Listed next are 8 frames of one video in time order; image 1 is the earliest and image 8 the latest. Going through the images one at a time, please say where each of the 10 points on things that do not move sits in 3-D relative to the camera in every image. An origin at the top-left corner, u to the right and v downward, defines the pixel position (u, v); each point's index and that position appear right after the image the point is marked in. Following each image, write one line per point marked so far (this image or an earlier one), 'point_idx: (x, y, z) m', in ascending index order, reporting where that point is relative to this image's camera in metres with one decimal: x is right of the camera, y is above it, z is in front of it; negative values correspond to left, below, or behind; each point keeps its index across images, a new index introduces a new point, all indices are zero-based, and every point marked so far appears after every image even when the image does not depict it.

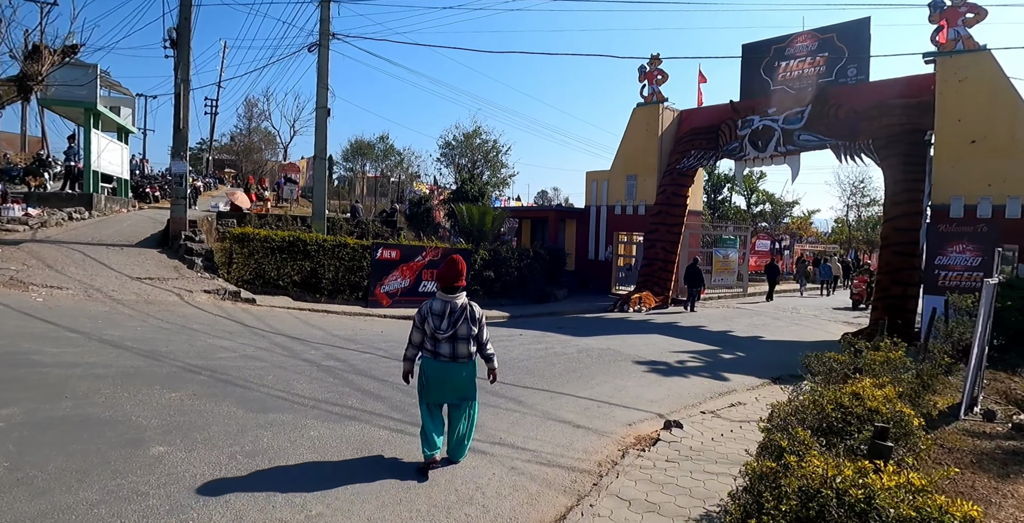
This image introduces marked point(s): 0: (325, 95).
0: (-6.1, +5.5, +17.0) m
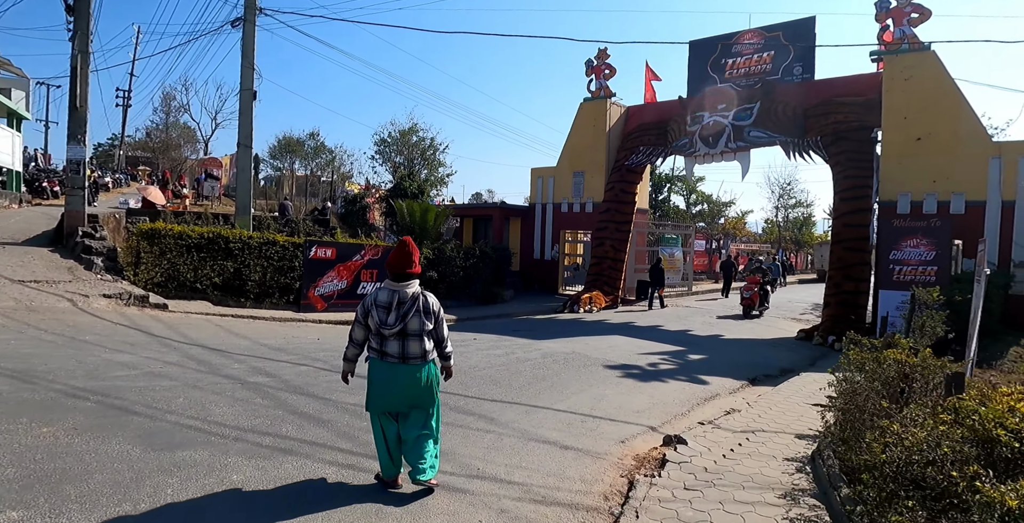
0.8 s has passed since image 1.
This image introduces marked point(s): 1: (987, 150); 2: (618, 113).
0: (-7.7, +5.5, +15.3) m
1: (+10.1, +2.4, +10.8) m
2: (+3.6, +5.3, +18.4) m
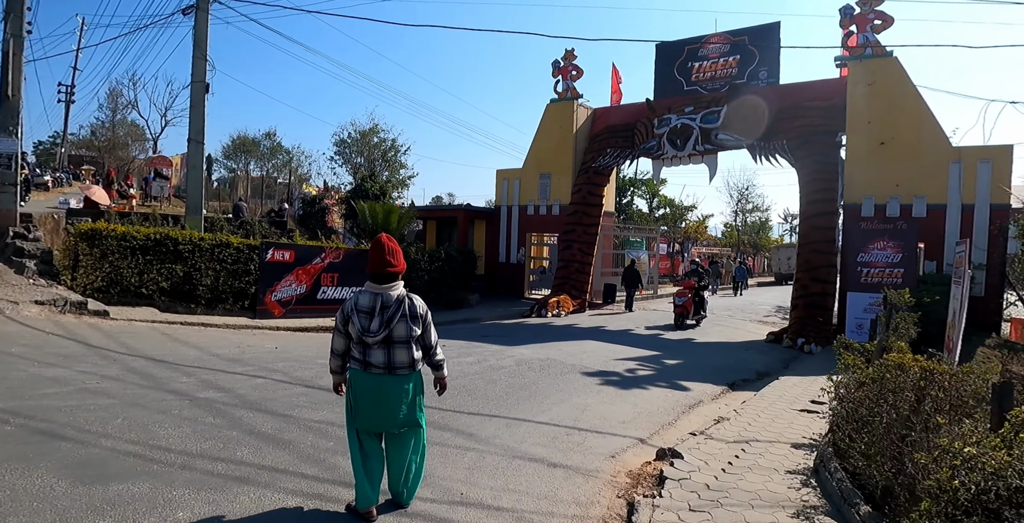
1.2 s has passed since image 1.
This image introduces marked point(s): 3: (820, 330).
0: (-8.6, +5.4, +14.4) m
1: (+9.5, +2.3, +11.1) m
2: (+2.5, +5.2, +18.3) m
3: (+6.8, -1.5, +11.4) m
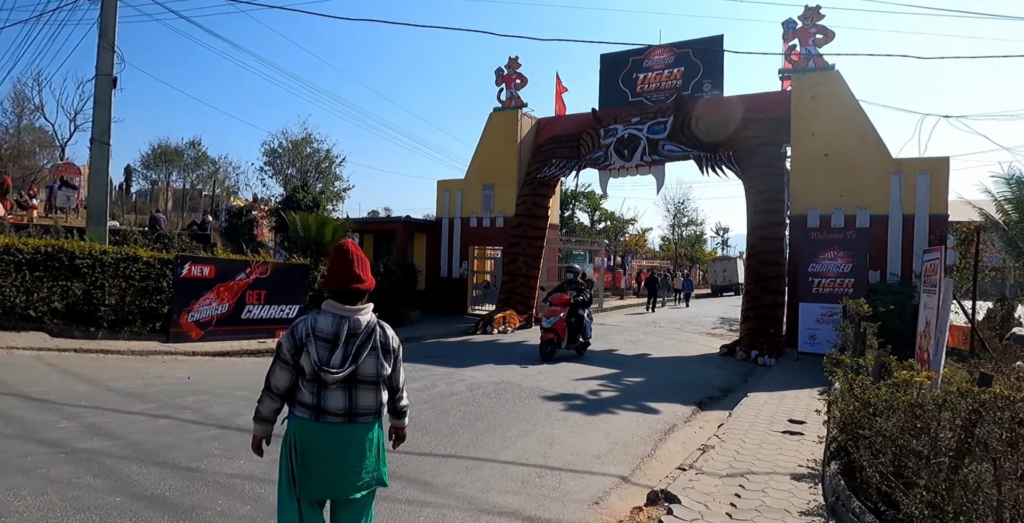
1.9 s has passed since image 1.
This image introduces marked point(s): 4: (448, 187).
0: (-9.9, +5.0, +12.7) m
1: (+8.4, +2.1, +11.5) m
2: (+0.6, +4.7, +17.9) m
3: (+5.7, -1.8, +11.4) m
4: (-2.4, +2.8, +19.4) m
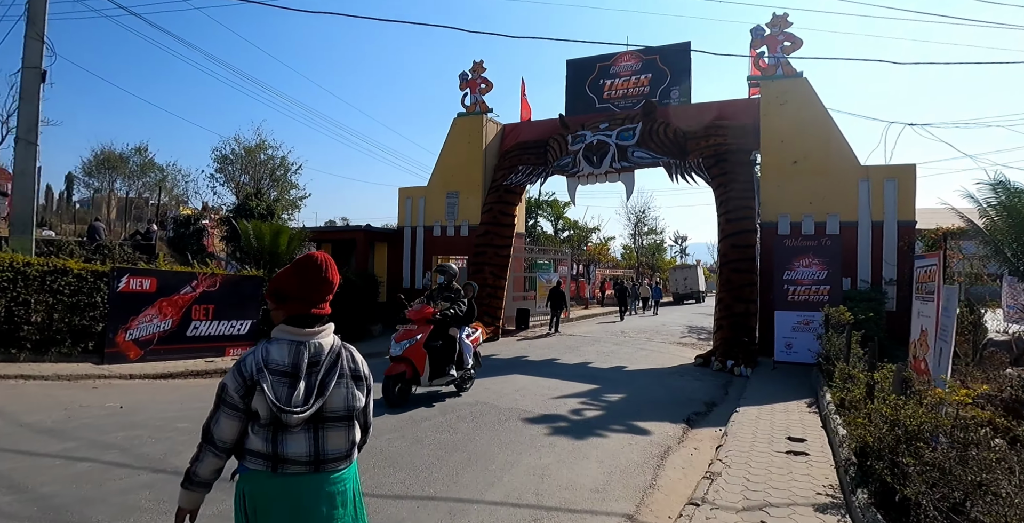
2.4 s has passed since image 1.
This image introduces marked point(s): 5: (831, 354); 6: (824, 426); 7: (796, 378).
0: (-10.7, +4.7, +11.4) m
1: (+7.7, +2.0, +11.6) m
2: (-0.6, +4.4, +17.4) m
3: (+5.0, -1.9, +11.2) m
4: (-3.7, +2.4, +18.6) m
5: (+4.6, -1.3, +7.5) m
6: (+3.6, -1.9, +6.0) m
7: (+5.0, -2.0, +9.0) m
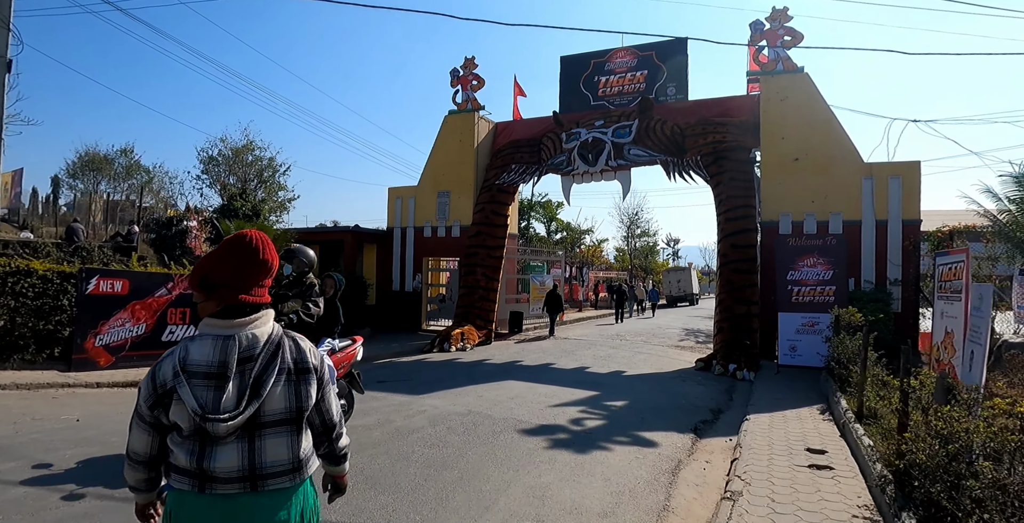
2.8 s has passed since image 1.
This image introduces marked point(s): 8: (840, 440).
0: (-10.8, +4.6, +10.8) m
1: (+7.5, +2.0, +11.3) m
2: (-0.8, +4.3, +16.9) m
3: (+4.9, -1.9, +10.8) m
4: (-3.9, +2.3, +18.1) m
5: (+4.6, -1.3, +7.1) m
6: (+3.6, -1.9, +5.6) m
7: (+4.9, -2.0, +8.6) m
8: (+3.4, -1.9, +5.4) m
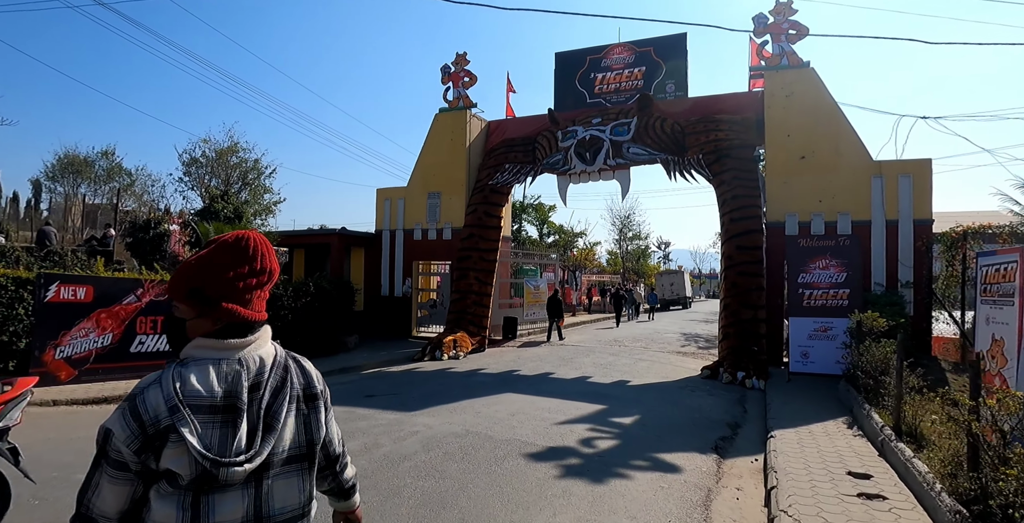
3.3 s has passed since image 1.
0: (-10.9, +4.5, +10.0) m
1: (+7.4, +1.9, +10.8) m
2: (-1.0, +4.2, +16.4) m
3: (+4.8, -2.0, +10.3) m
4: (-4.2, +2.2, +17.5) m
5: (+4.6, -1.3, +6.6) m
6: (+3.6, -1.9, +5.0) m
7: (+4.8, -2.1, +8.1) m
8: (+3.5, -1.9, +4.9) m
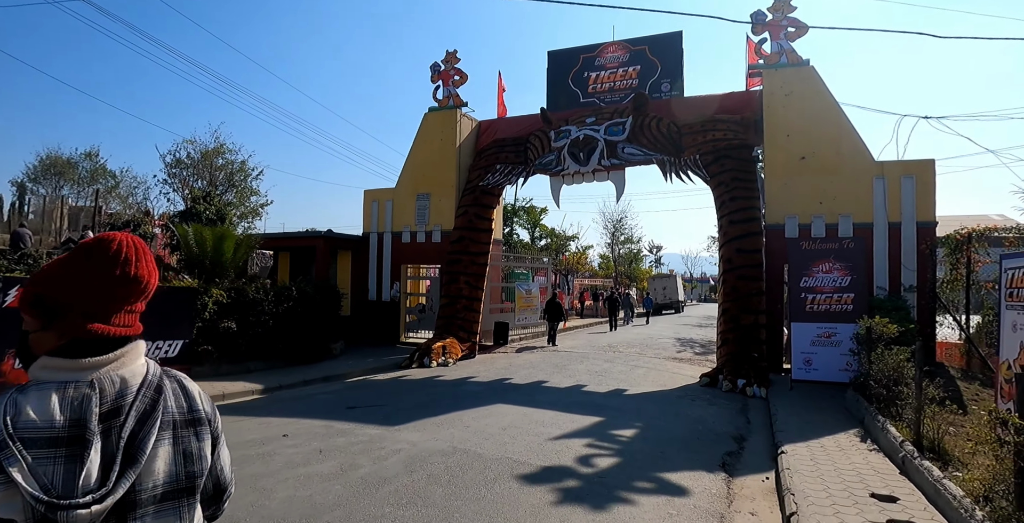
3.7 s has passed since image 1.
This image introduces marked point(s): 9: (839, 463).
0: (-11.1, +4.5, +9.5) m
1: (+7.3, +1.9, +10.5) m
2: (-1.3, +4.1, +15.9) m
3: (+4.7, -2.0, +9.9) m
4: (-4.4, +2.1, +17.0) m
5: (+4.5, -1.4, +6.2) m
6: (+3.5, -1.9, +4.6) m
7: (+4.7, -2.1, +7.8) m
8: (+3.4, -1.9, +4.5) m
9: (+3.2, -2.0, +5.1) m
